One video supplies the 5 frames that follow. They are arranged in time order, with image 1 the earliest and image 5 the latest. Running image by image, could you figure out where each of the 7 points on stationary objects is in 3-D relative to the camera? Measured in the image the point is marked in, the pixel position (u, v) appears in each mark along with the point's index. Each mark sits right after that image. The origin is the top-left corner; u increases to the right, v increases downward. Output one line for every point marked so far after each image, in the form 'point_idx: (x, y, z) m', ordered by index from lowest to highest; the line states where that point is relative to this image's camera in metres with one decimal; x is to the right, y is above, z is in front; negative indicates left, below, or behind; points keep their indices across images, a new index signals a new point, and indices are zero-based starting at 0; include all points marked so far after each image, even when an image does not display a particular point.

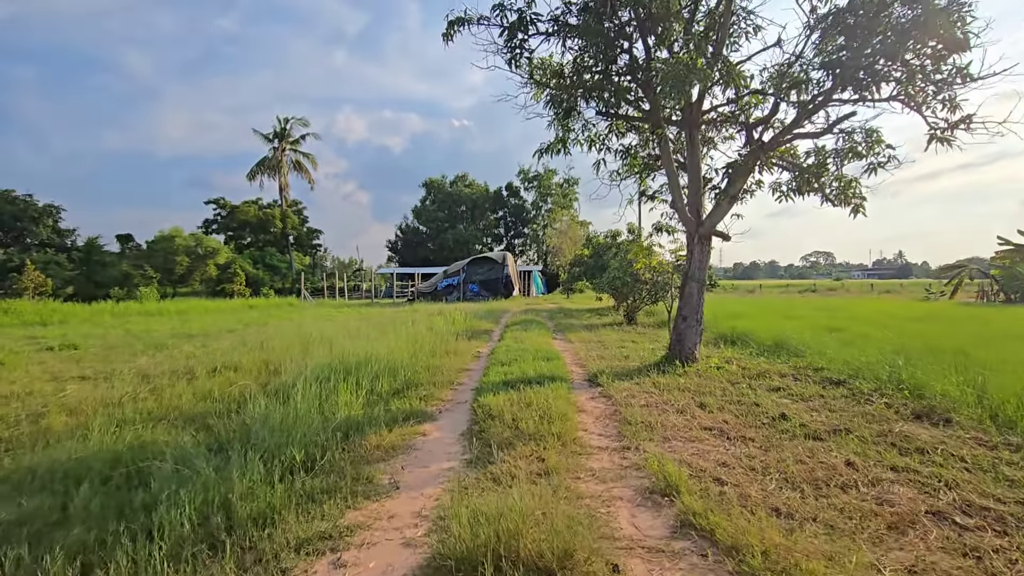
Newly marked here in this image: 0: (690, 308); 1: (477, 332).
0: (+2.2, -0.3, +6.5) m
1: (-0.7, -0.9, +10.1) m
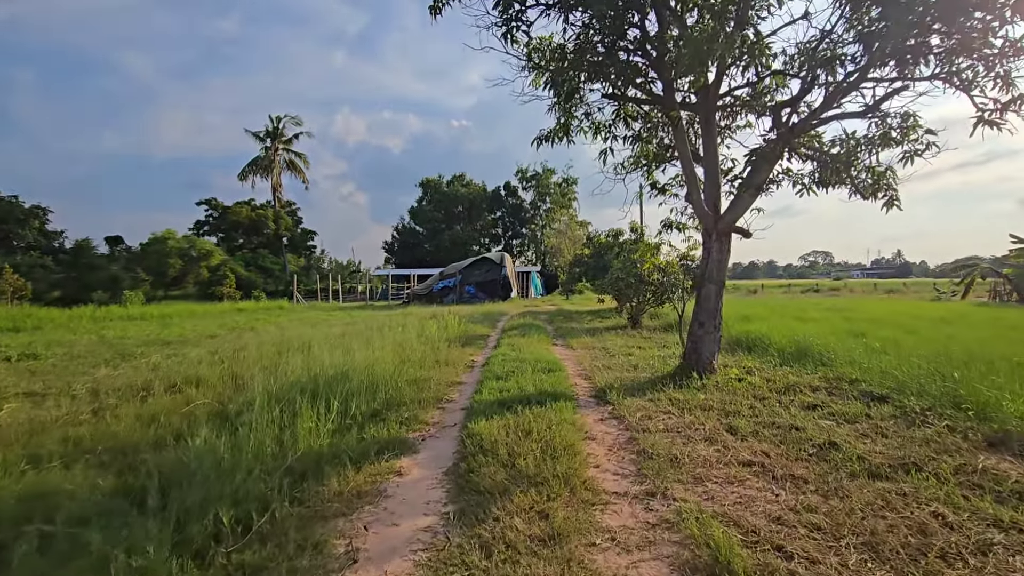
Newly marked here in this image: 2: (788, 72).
0: (+2.2, -0.3, +5.8) m
1: (-0.7, -0.9, +9.4) m
2: (+3.2, +2.5, +6.0) m
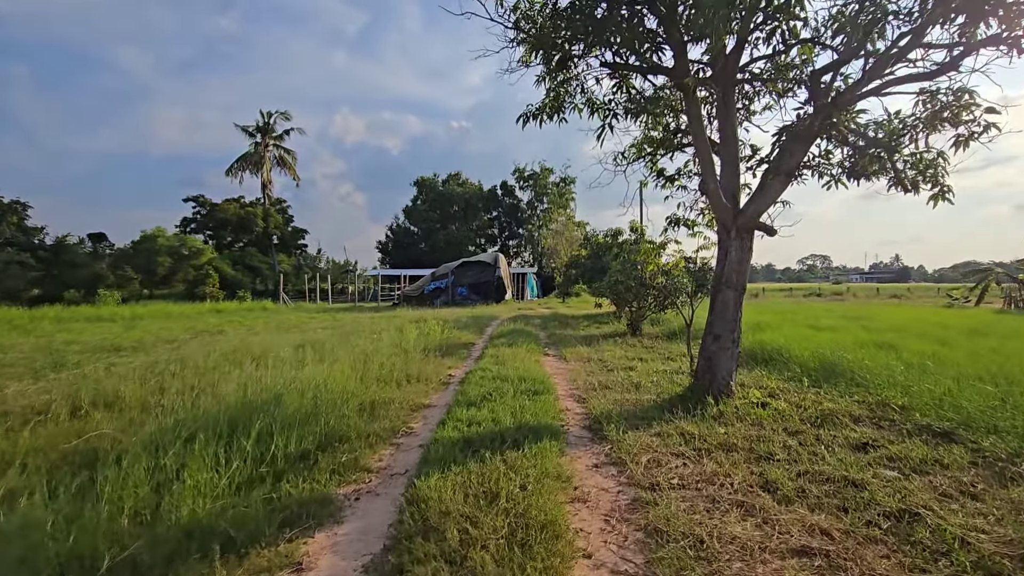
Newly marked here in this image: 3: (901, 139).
0: (+2.0, -0.4, +4.9) m
1: (-0.9, -1.0, +8.5) m
2: (+3.0, +2.5, +5.1) m
3: (+3.9, +1.5, +5.1) m
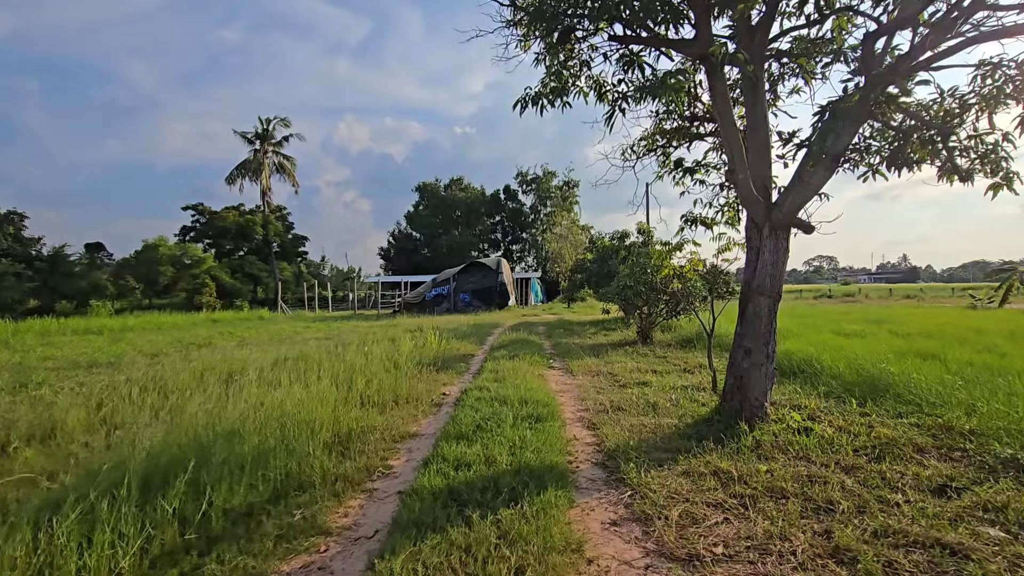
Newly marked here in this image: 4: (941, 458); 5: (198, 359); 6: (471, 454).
0: (+2.0, -0.4, +4.2) m
1: (-0.9, -1.1, +7.8) m
2: (+3.0, +2.4, +4.4) m
3: (+3.8, +1.4, +4.5) m
4: (+2.9, -1.1, +3.4) m
5: (-4.9, -1.1, +8.1) m
6: (-0.2, -1.0, +3.2) m
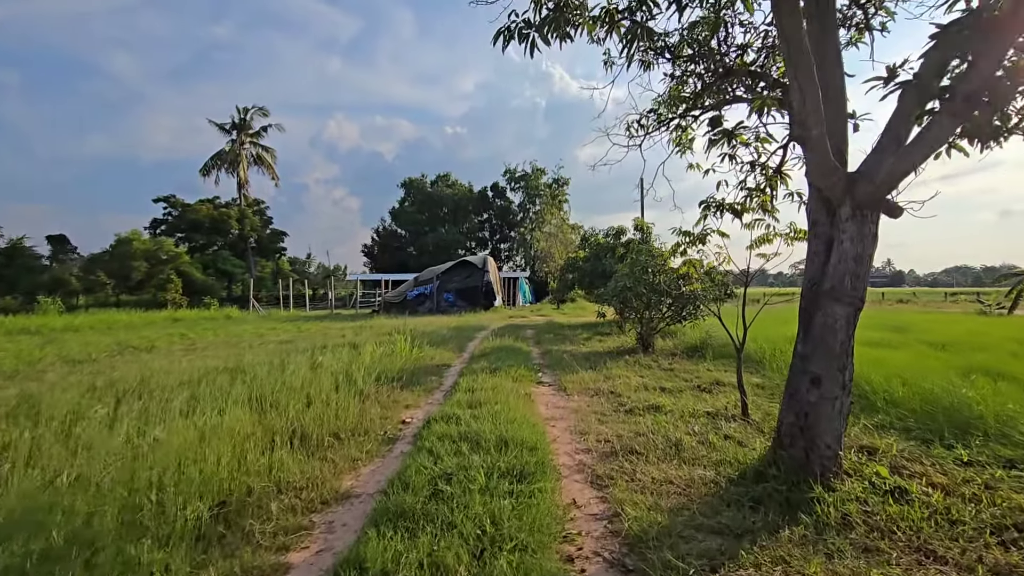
0: (+1.8, -0.4, +3.0) m
1: (-1.1, -1.1, +6.5) m
2: (+2.9, +2.4, +3.3) m
3: (+3.7, +1.4, +3.3) m
4: (+2.7, -1.1, +2.3) m
5: (-5.1, -1.1, +6.7) m
6: (-0.4, -1.0, +1.9) m
